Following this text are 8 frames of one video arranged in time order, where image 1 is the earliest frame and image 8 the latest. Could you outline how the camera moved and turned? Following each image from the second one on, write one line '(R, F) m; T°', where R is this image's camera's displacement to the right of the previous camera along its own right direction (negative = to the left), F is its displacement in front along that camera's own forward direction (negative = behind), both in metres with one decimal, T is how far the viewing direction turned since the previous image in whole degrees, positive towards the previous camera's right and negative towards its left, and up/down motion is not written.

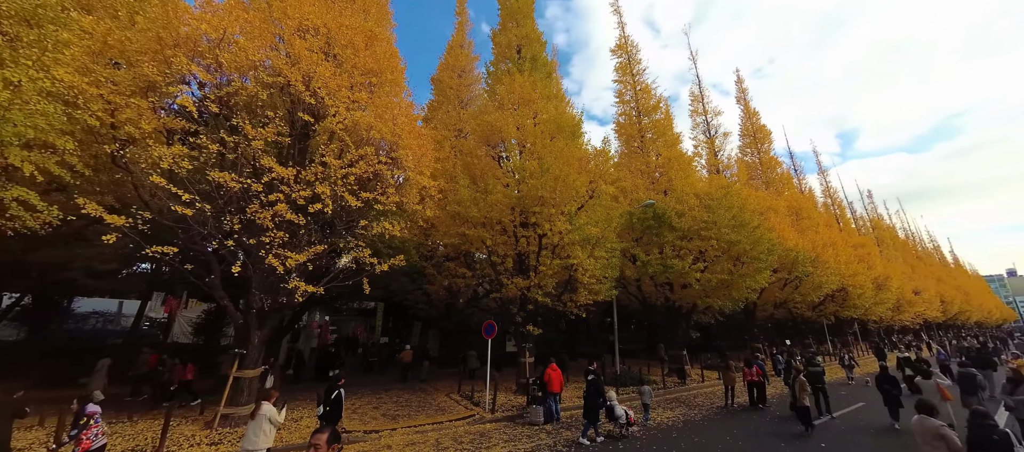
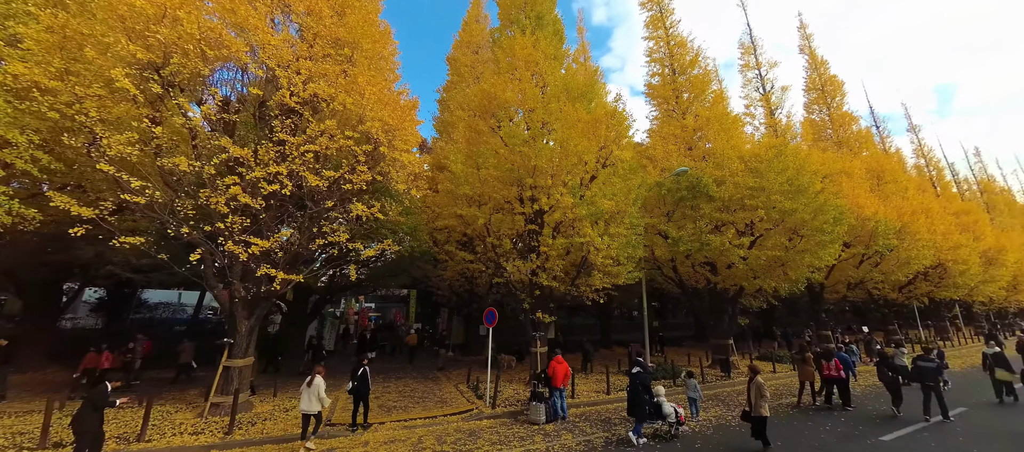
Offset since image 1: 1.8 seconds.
(+1.5, +1.4) m; -8°
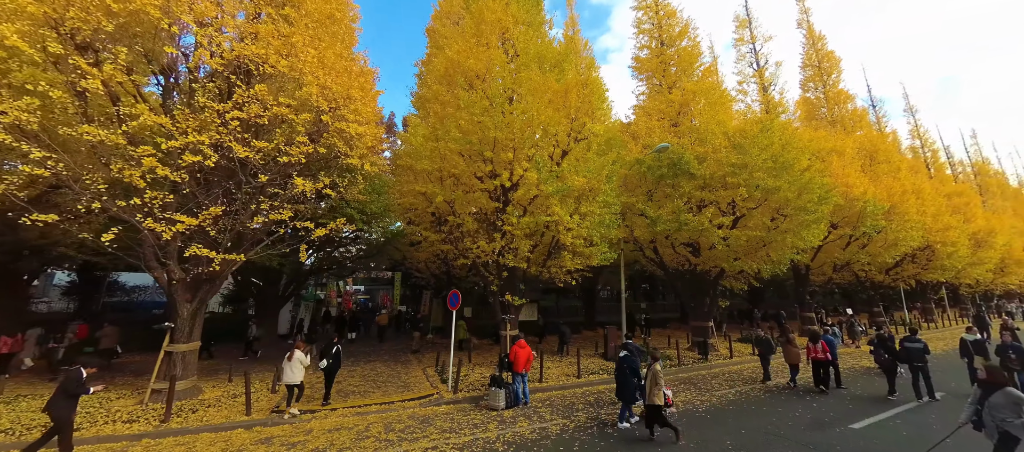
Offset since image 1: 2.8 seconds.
(+0.9, +0.6) m; 0°
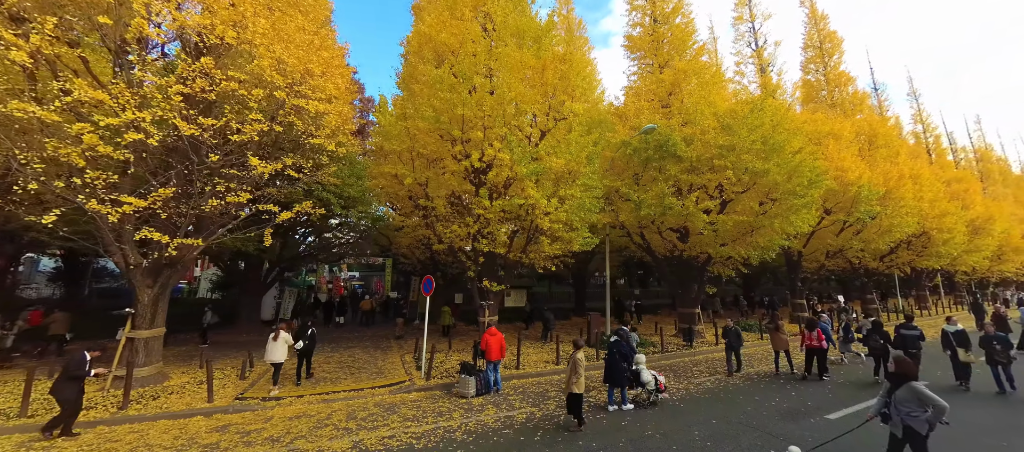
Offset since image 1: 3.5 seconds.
(+0.7, +0.4) m; 0°
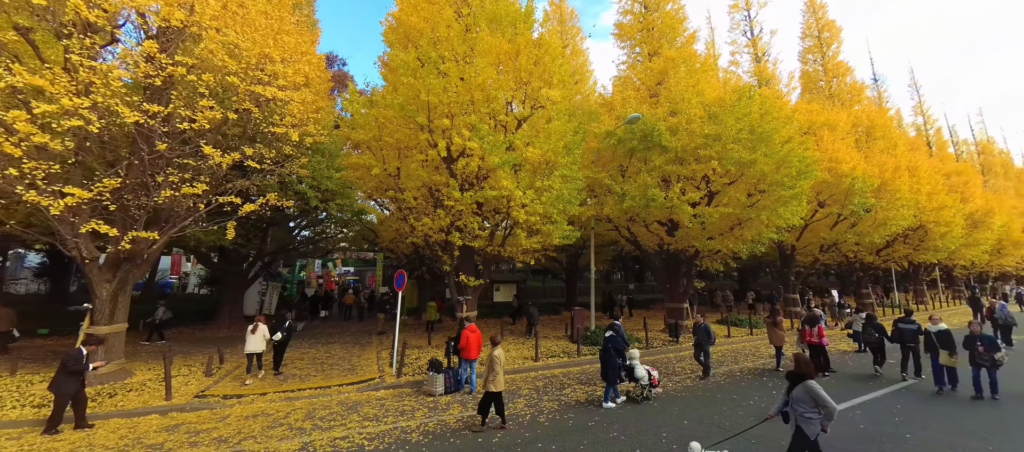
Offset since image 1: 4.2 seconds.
(+0.7, +0.4) m; 0°
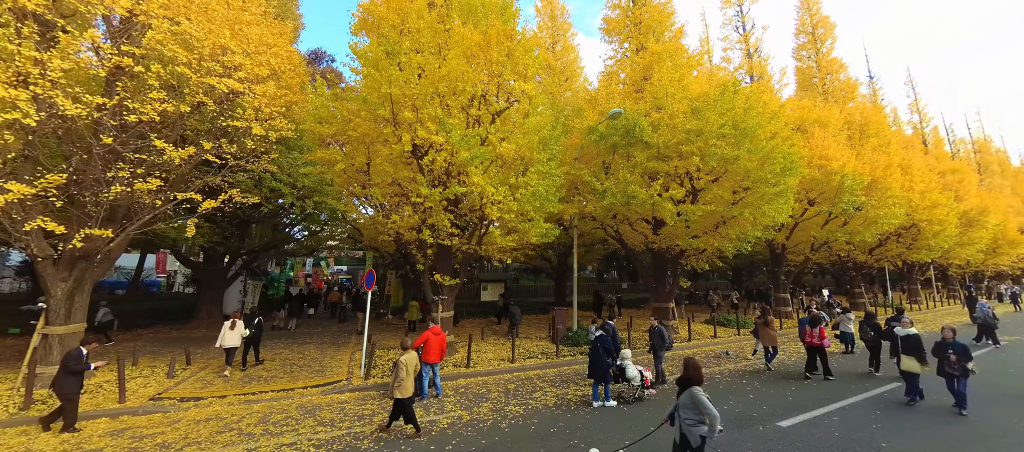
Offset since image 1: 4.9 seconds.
(+0.7, +0.3) m; 0°
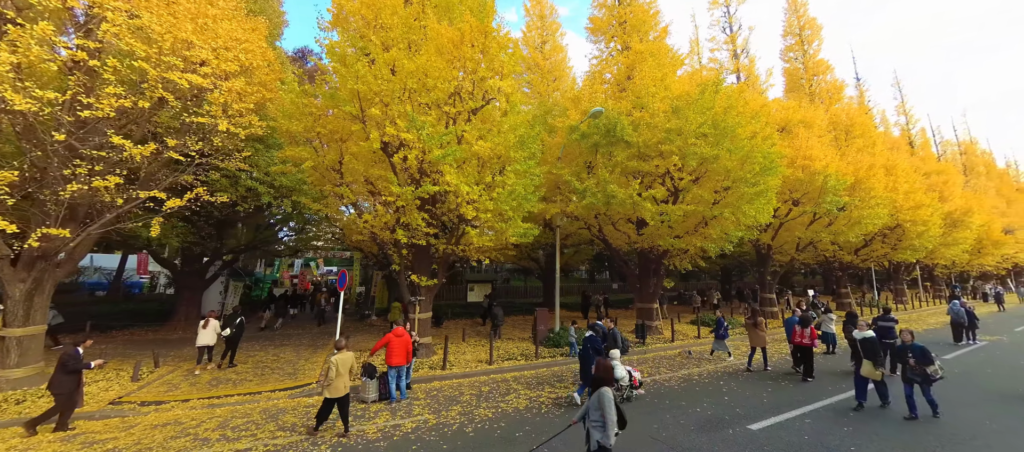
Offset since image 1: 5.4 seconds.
(+0.5, +0.1) m; +1°
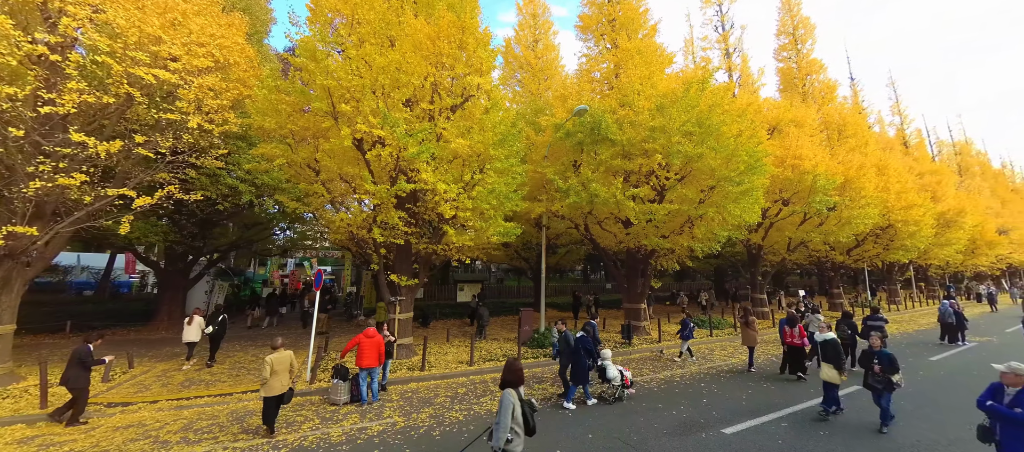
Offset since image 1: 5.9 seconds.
(+0.5, +0.1) m; 0°
